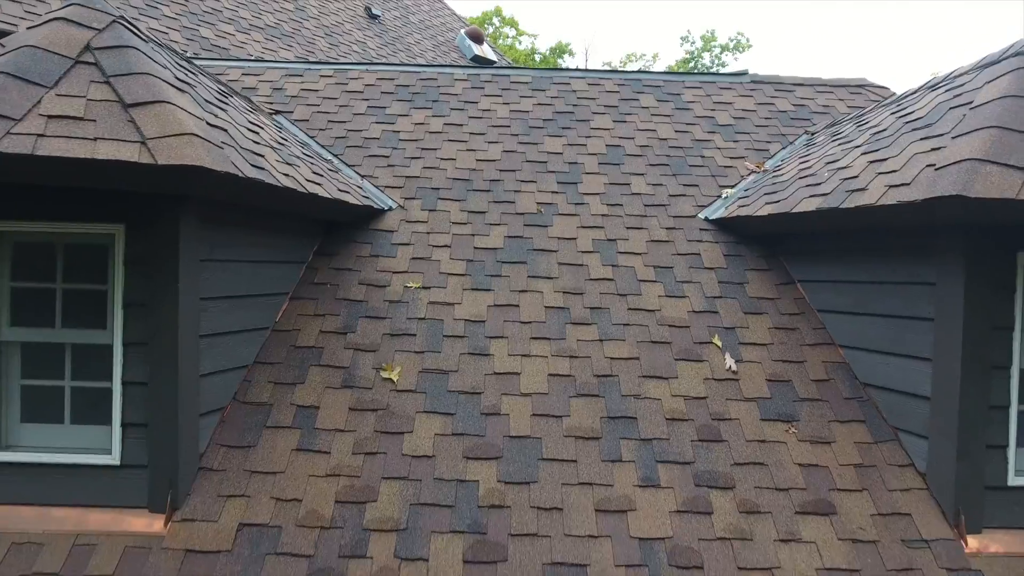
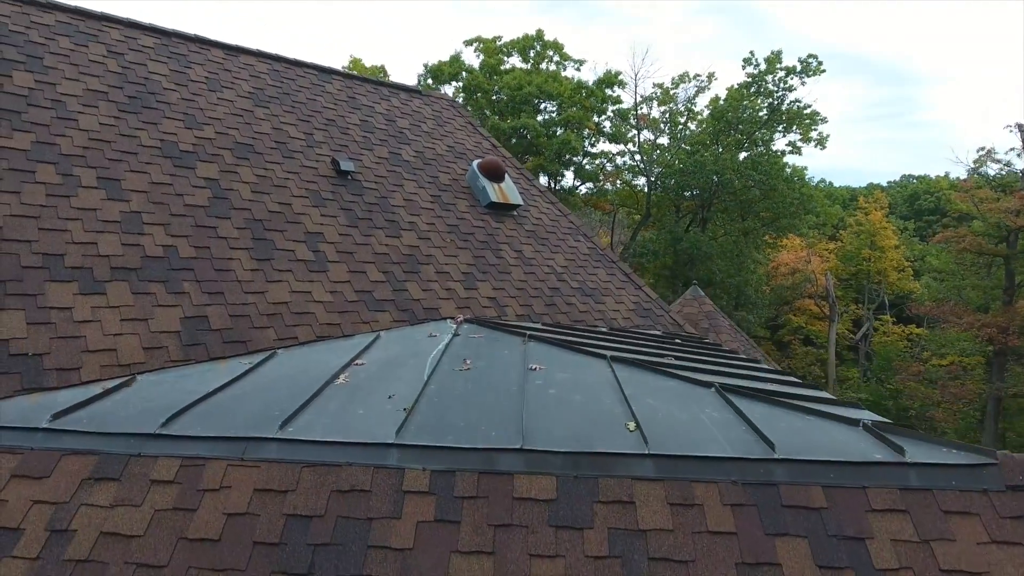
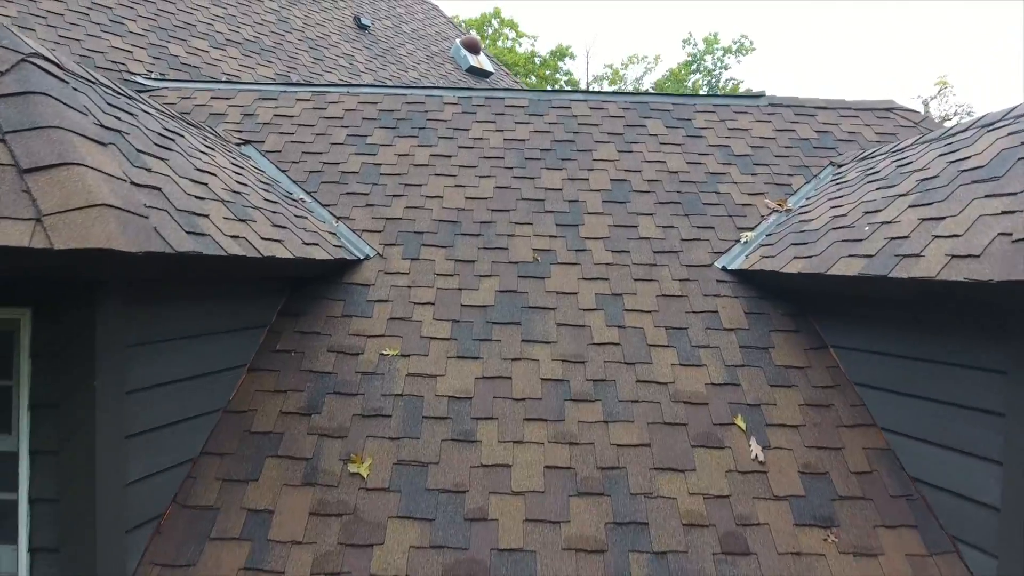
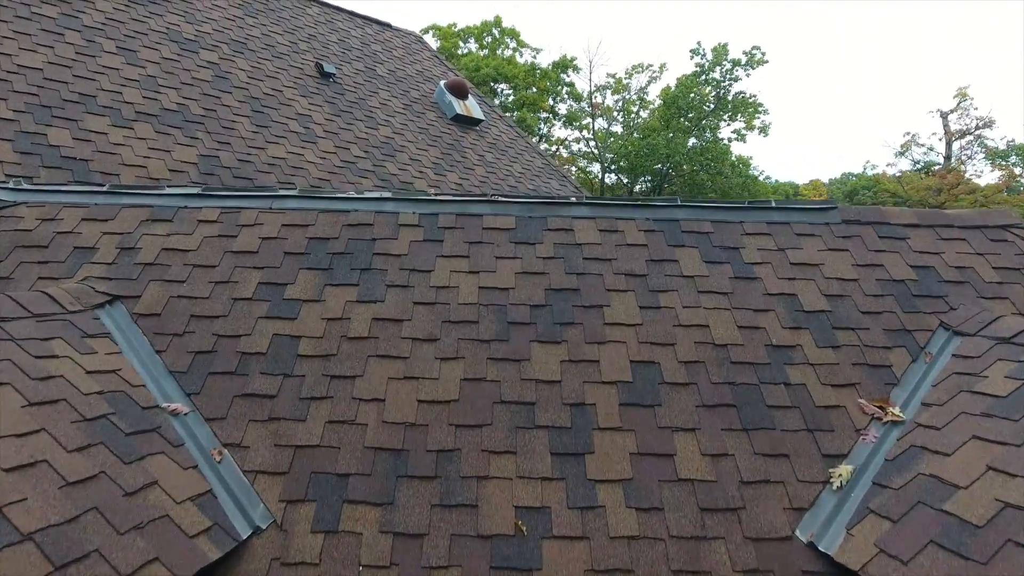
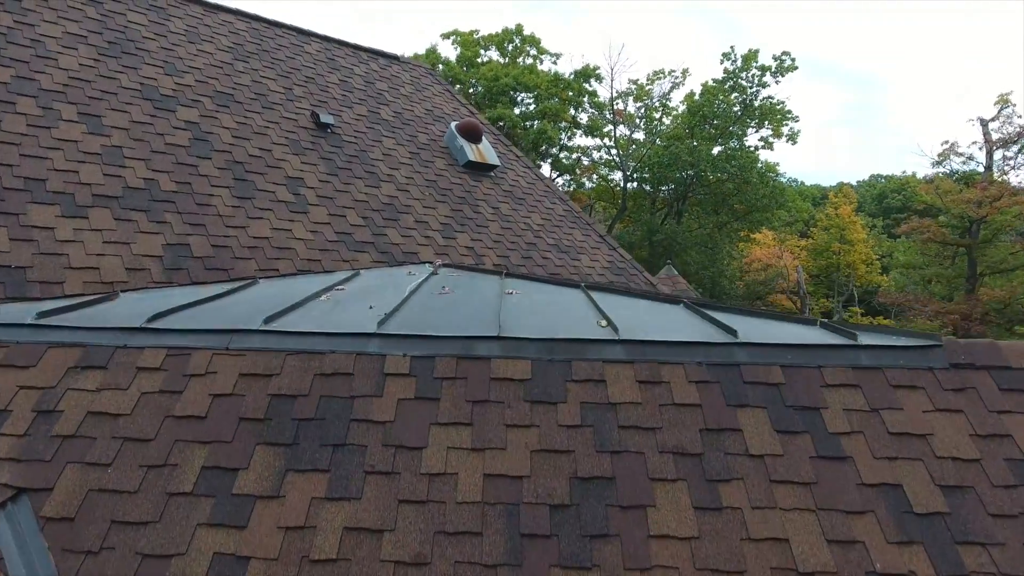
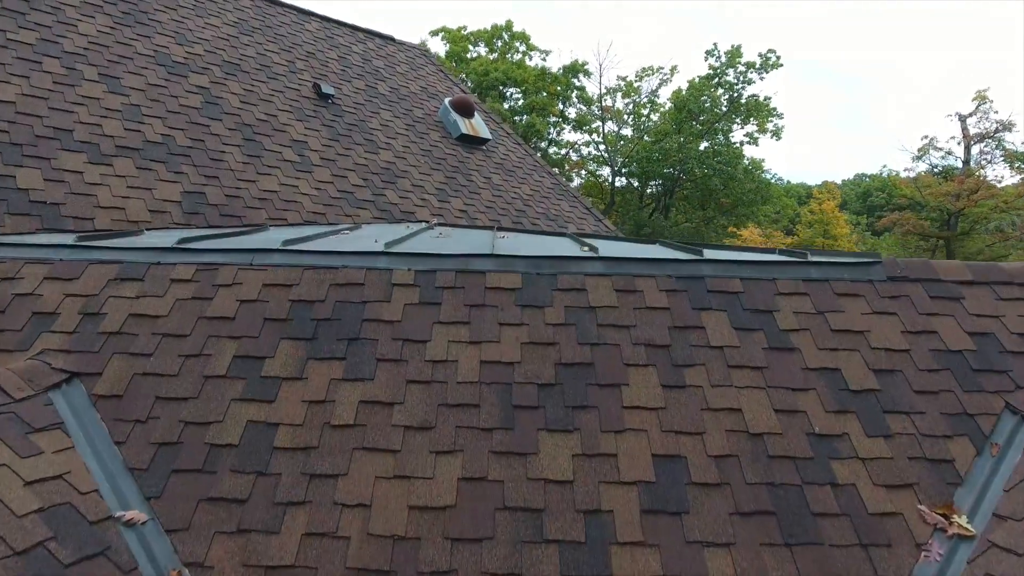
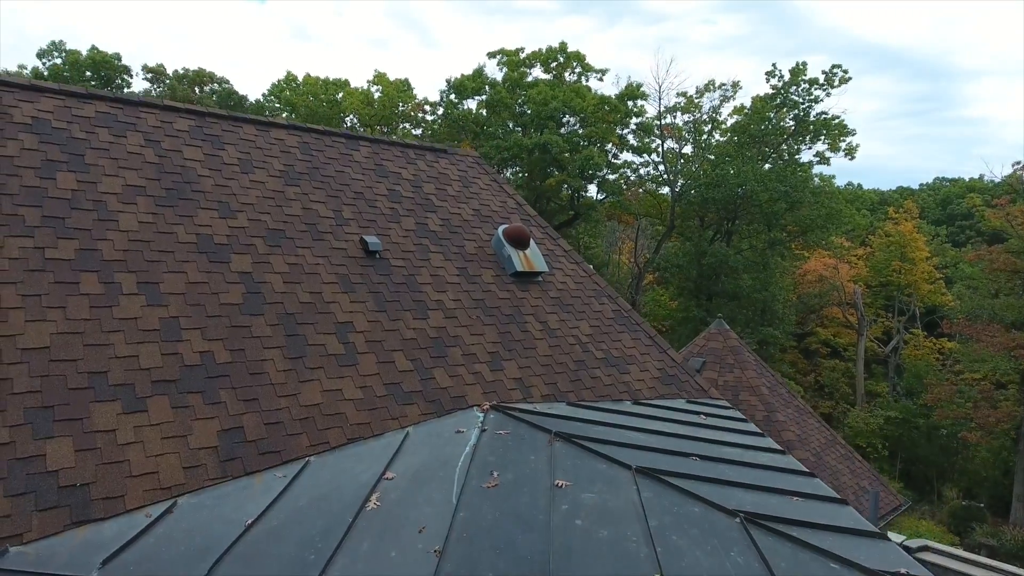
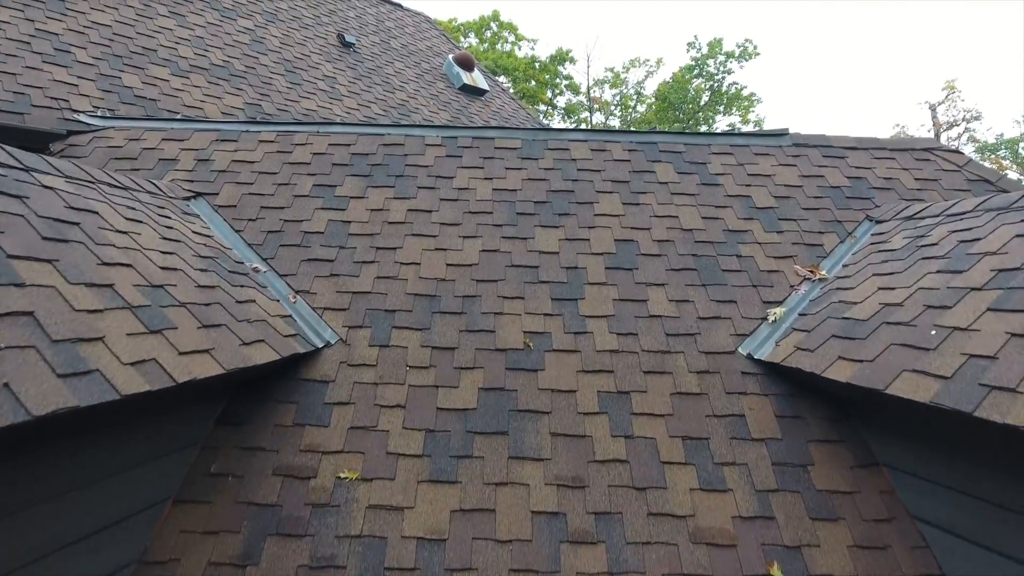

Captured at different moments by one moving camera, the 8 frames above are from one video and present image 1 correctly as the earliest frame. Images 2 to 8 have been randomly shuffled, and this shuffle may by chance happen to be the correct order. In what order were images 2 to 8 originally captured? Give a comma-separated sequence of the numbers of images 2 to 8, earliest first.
3, 8, 4, 6, 5, 2, 7
